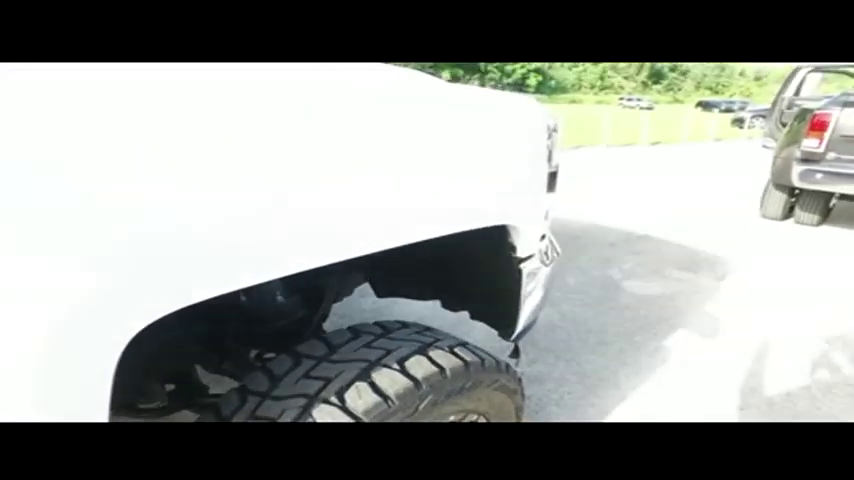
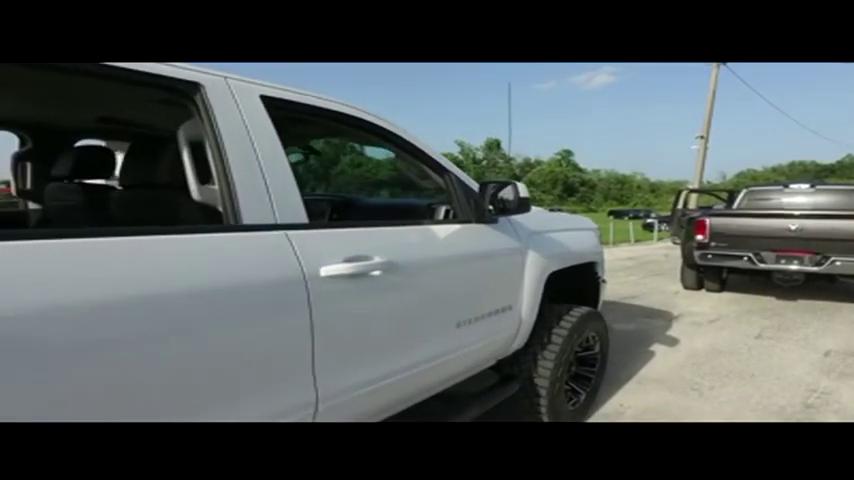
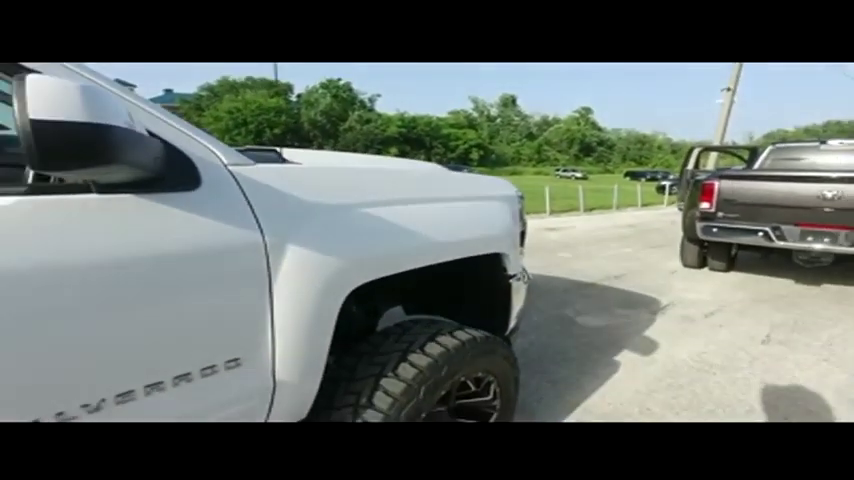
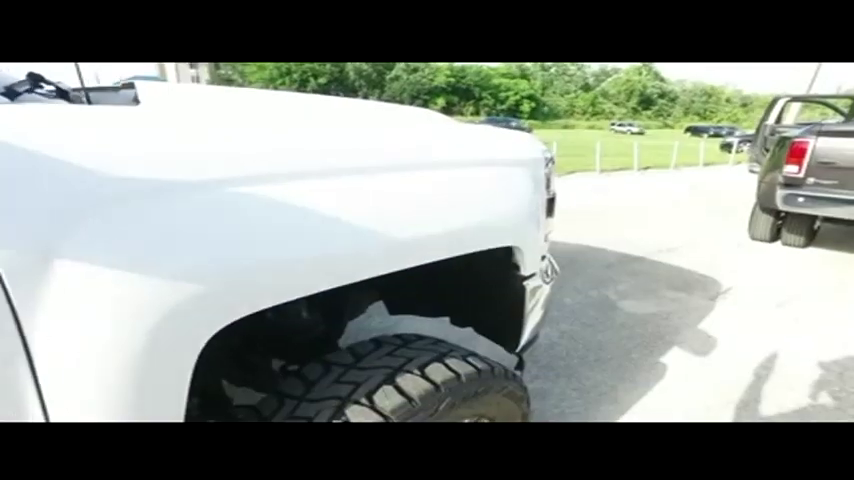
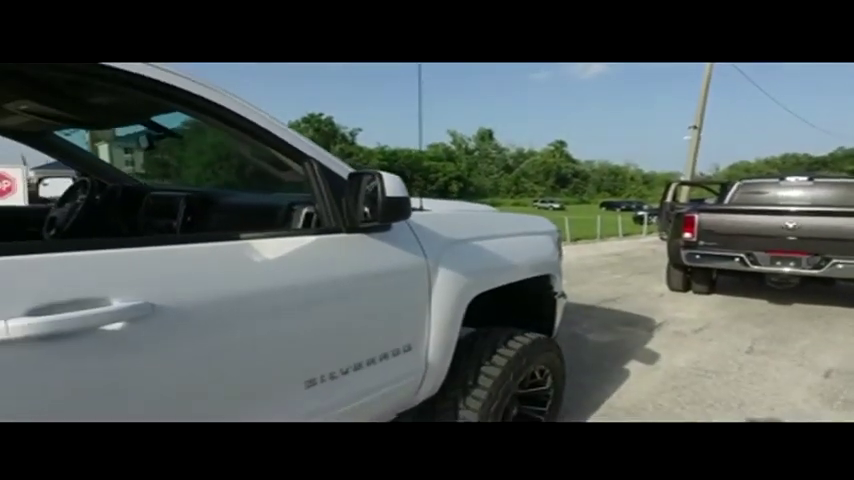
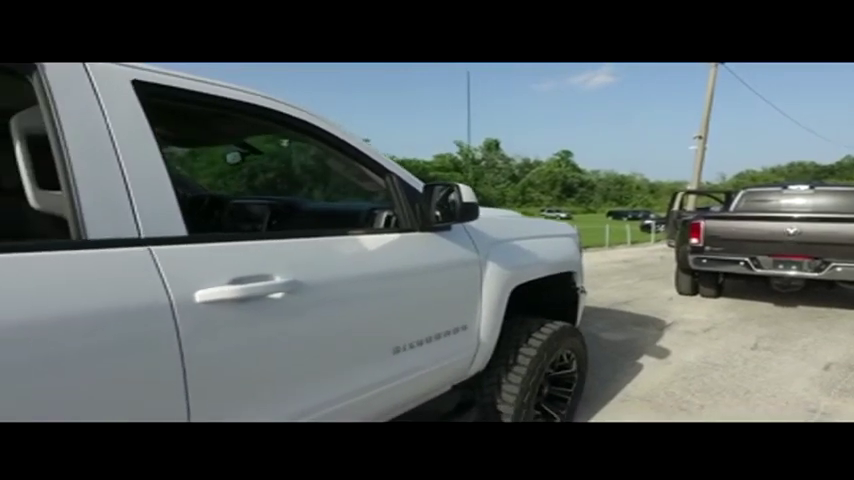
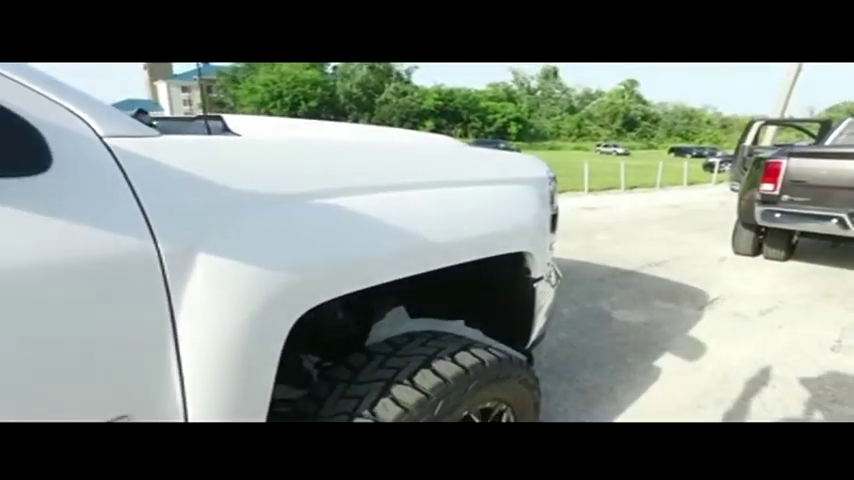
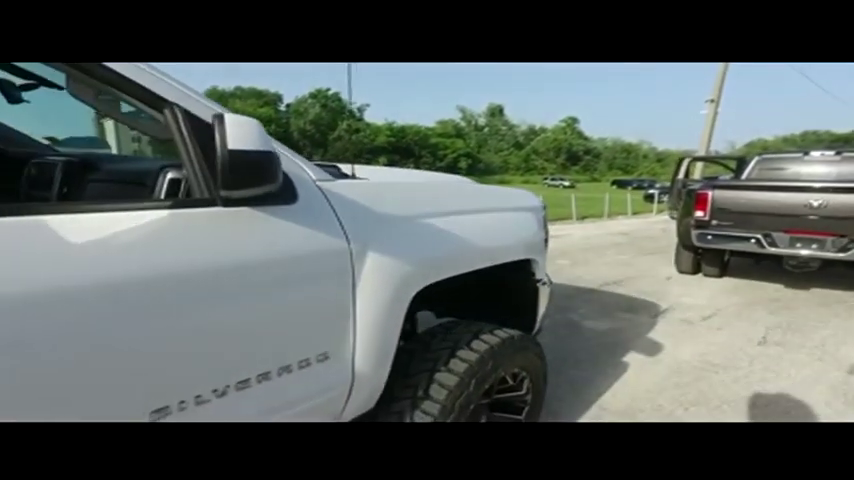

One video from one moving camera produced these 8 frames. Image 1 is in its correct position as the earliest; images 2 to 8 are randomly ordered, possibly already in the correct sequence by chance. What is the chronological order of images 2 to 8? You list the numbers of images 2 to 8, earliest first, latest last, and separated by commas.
4, 7, 3, 8, 5, 6, 2
